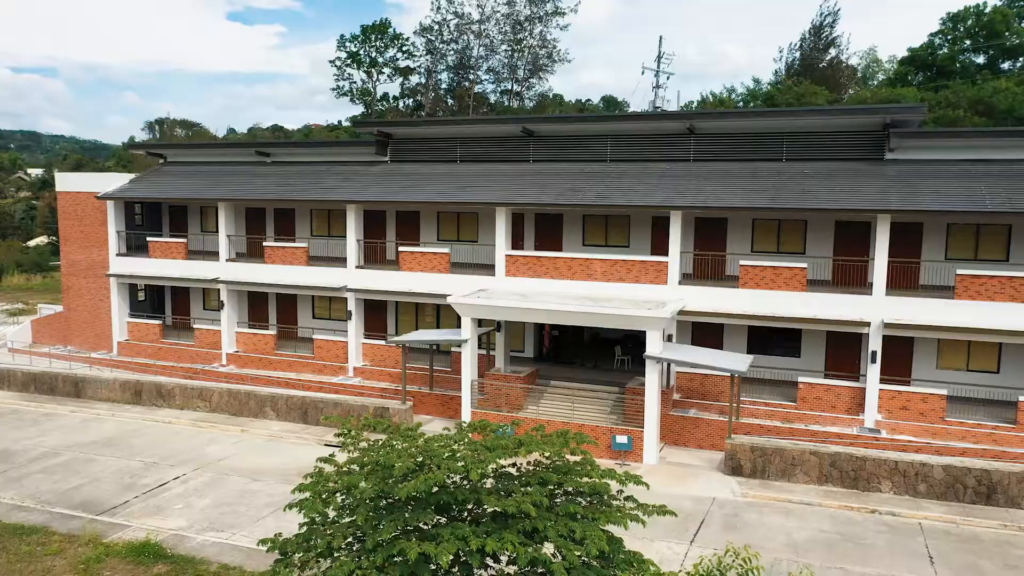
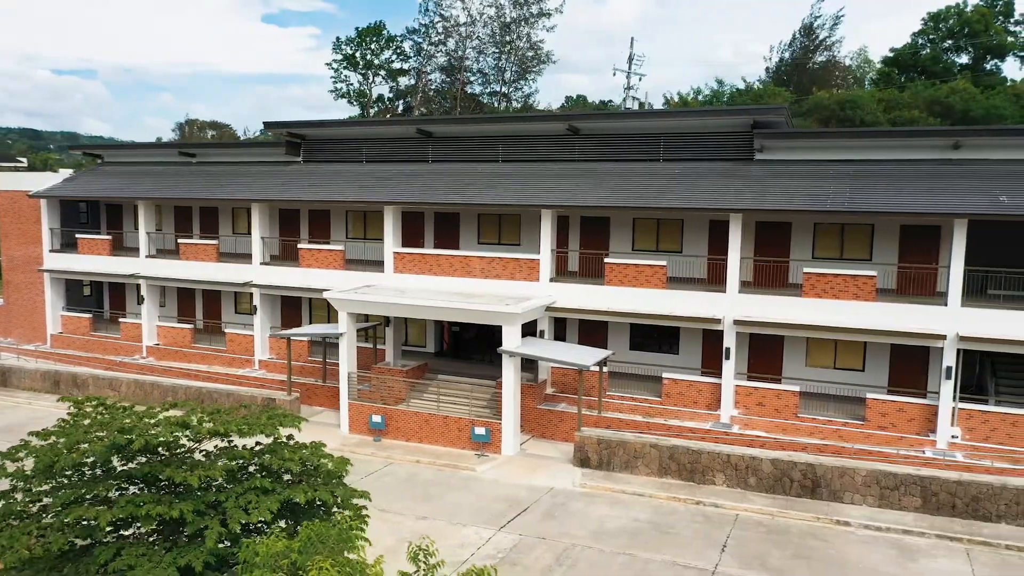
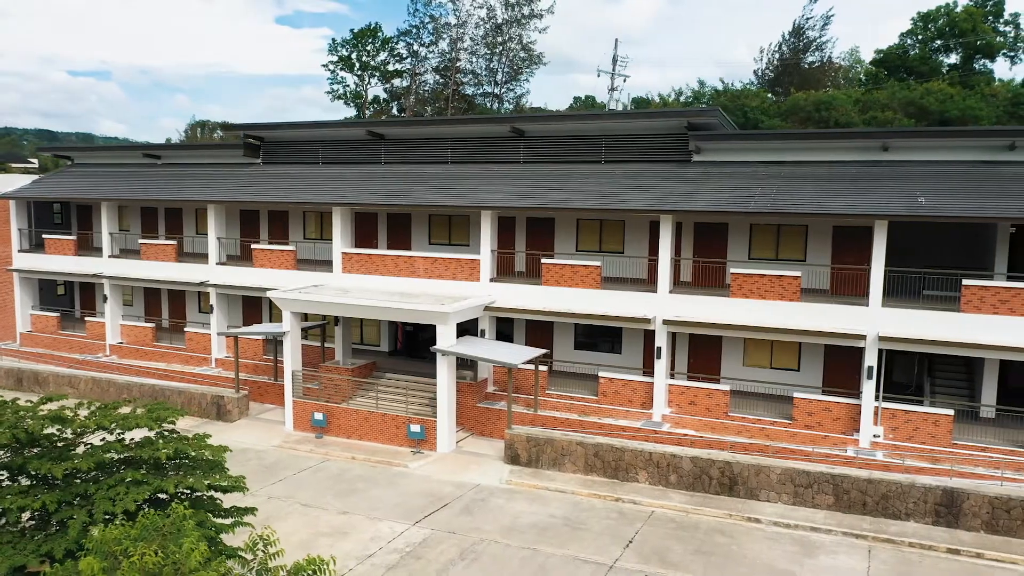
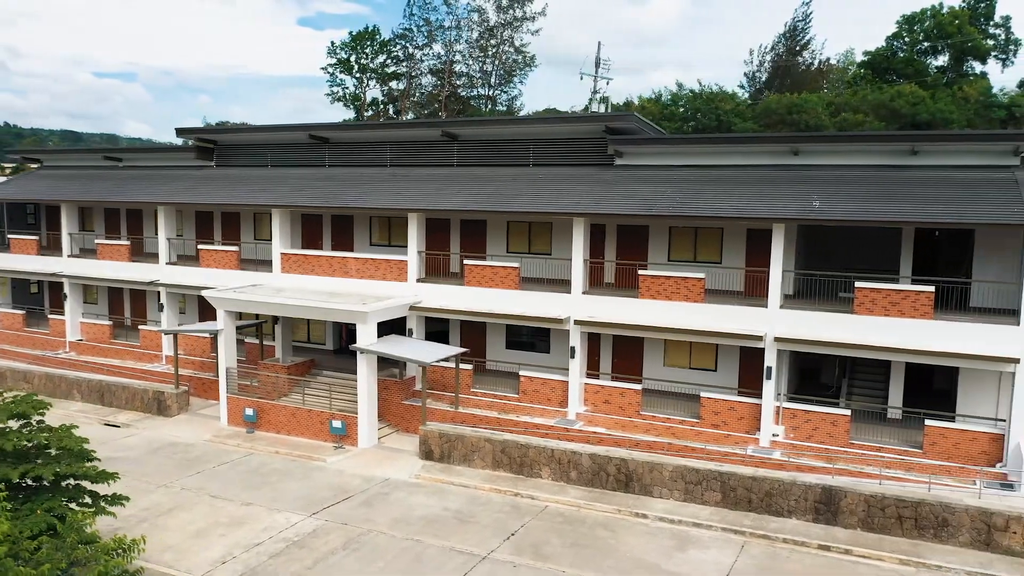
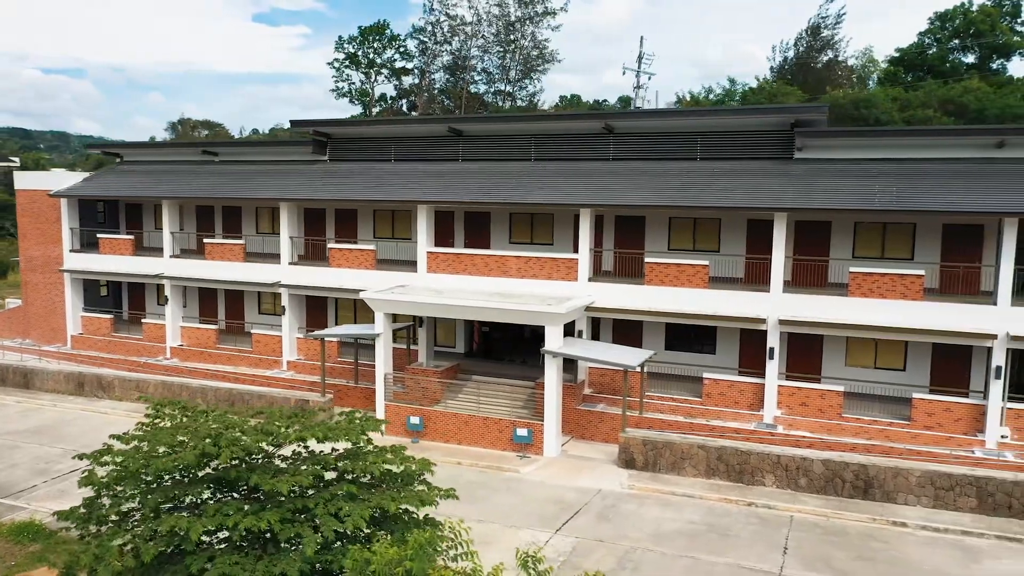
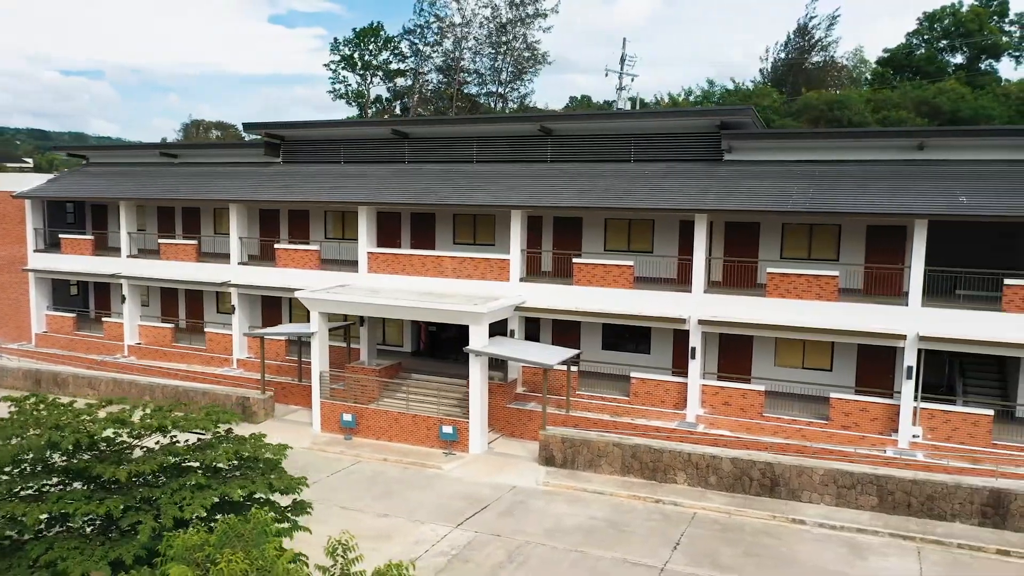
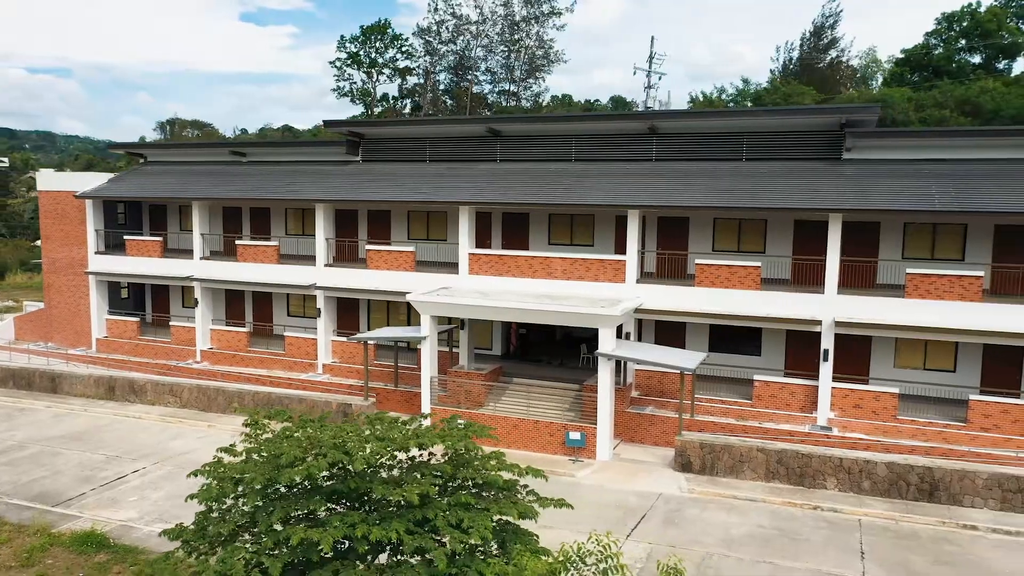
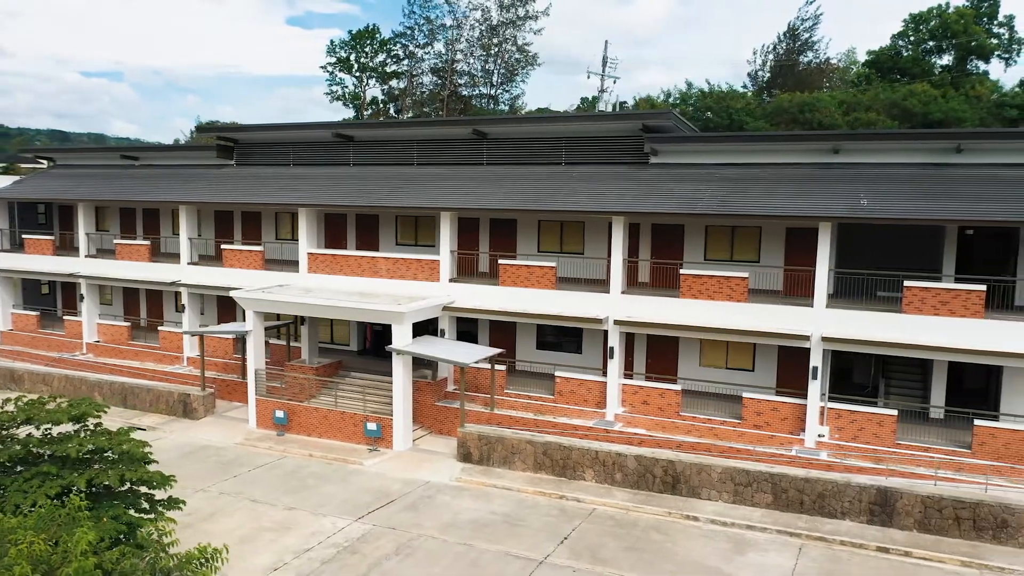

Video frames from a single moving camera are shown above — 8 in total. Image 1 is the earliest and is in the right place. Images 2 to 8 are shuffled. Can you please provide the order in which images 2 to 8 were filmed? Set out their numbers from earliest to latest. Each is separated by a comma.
7, 5, 2, 6, 3, 8, 4
